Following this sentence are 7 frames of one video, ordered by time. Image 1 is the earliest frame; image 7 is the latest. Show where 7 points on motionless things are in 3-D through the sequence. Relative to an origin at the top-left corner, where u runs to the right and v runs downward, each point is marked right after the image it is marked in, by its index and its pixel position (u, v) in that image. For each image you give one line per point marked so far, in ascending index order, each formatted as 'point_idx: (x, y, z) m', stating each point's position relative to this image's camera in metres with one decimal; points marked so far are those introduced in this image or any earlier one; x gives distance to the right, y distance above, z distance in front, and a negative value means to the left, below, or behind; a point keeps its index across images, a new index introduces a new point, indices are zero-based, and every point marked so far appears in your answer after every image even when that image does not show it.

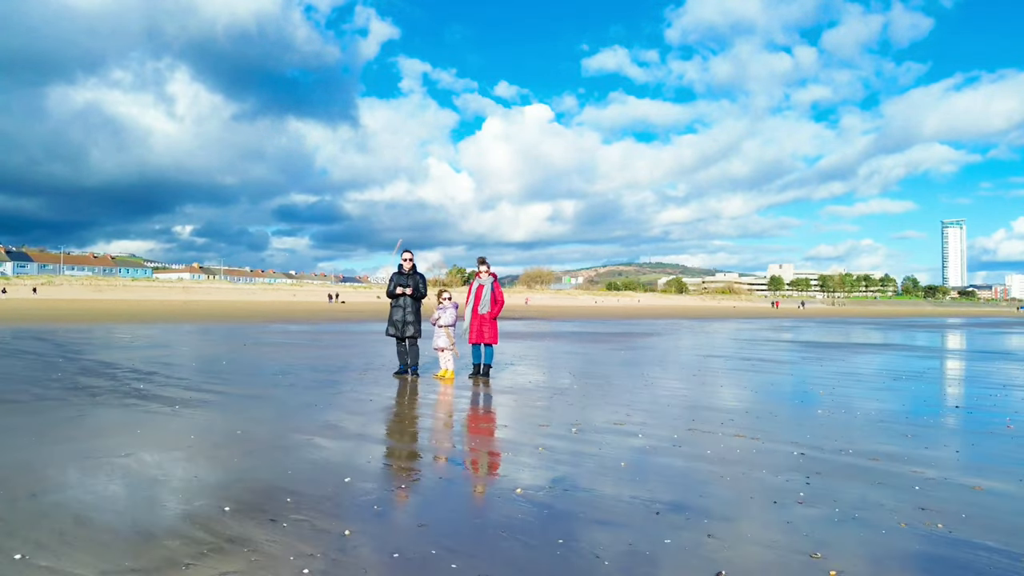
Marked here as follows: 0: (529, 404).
0: (+1.1, -2.3, +12.3) m
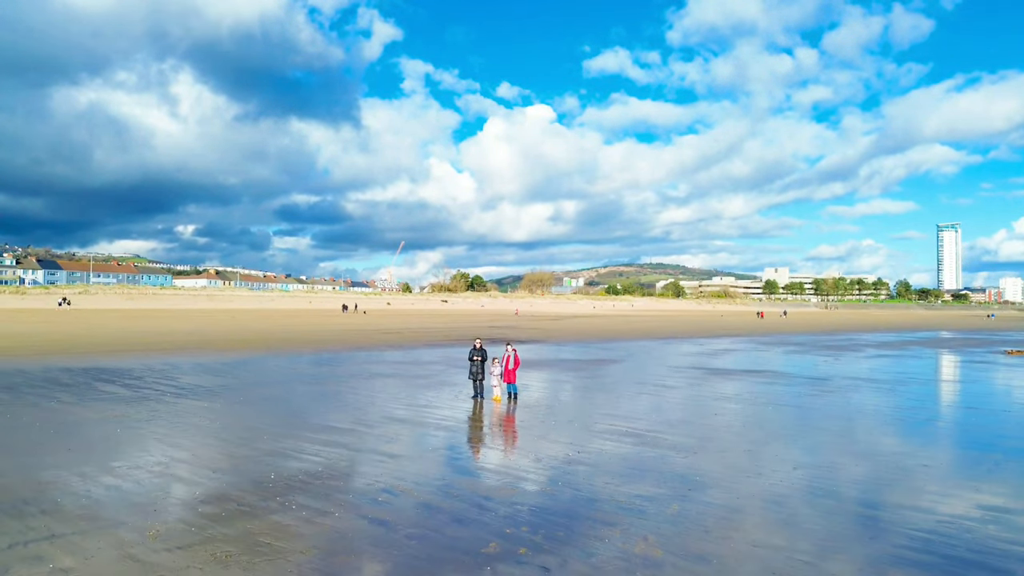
0: (+1.2, -2.8, +14.6) m
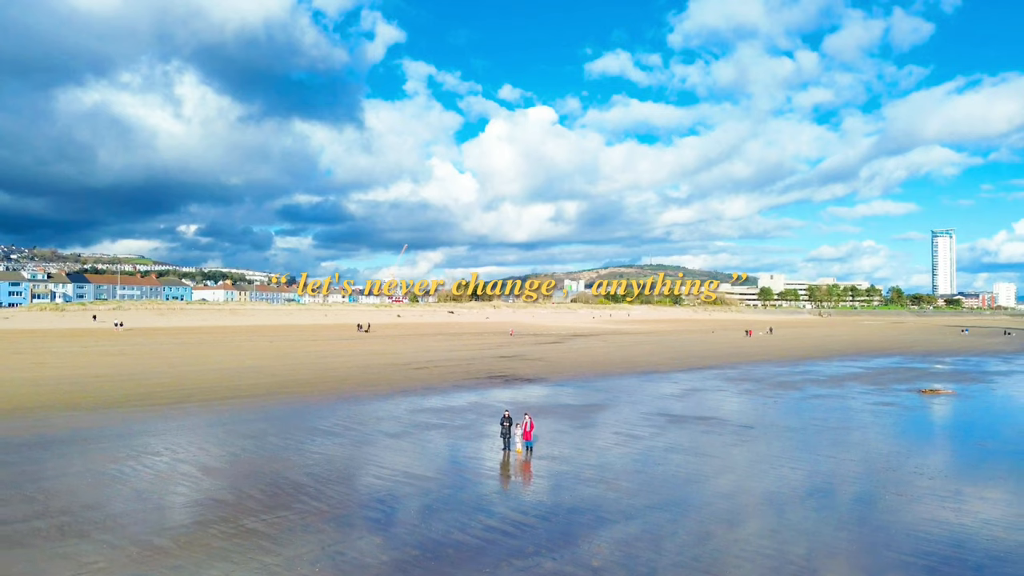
0: (+1.3, -3.8, +17.0) m
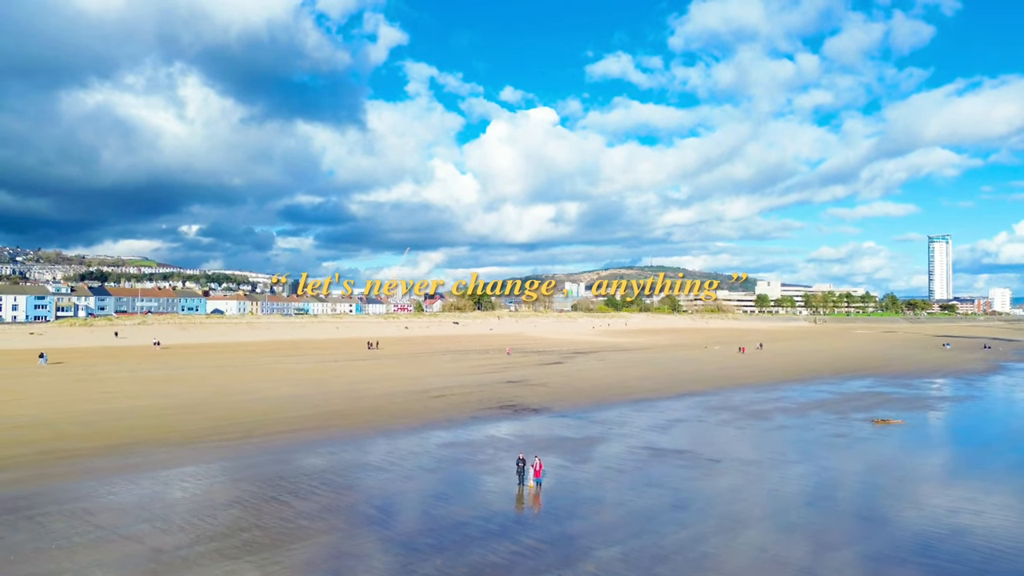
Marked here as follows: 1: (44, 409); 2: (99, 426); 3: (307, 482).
0: (+1.5, -4.7, +18.9) m
1: (-13.4, -3.5, +19.0) m
2: (-11.3, -3.7, +17.9) m
3: (-4.7, -4.3, +15.0) m
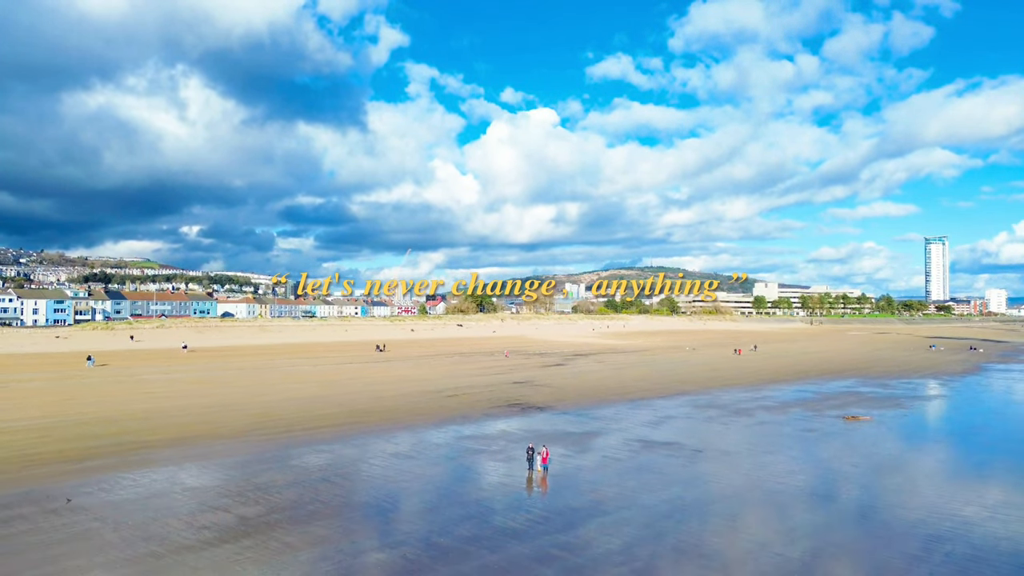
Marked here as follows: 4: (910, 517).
0: (+1.7, -5.0, +20.4) m
1: (-13.3, -3.7, +20.5) m
2: (-11.1, -4.0, +19.5) m
3: (-4.6, -4.6, +16.5) m
4: (+9.2, -5.2, +15.0) m
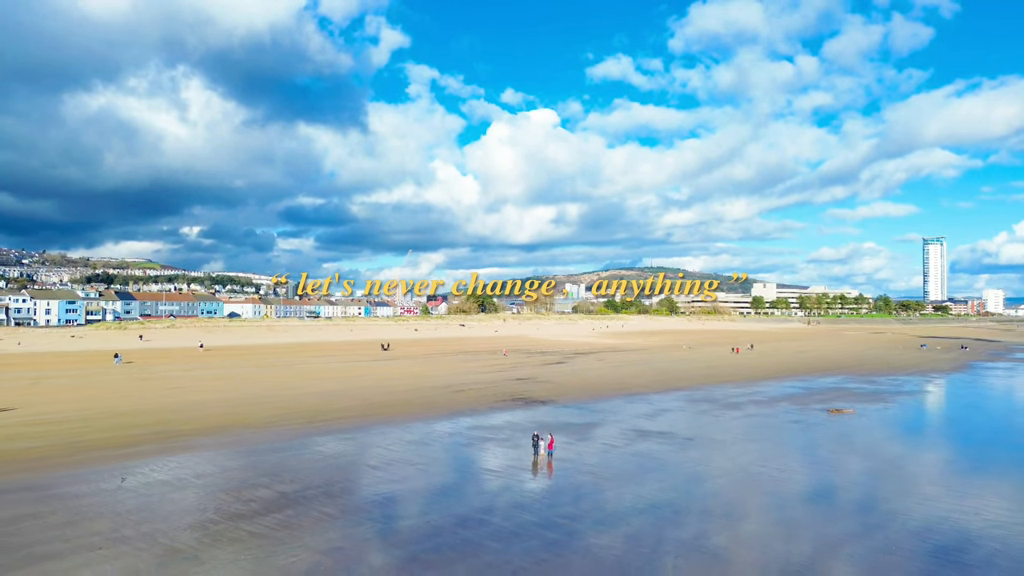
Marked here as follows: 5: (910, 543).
0: (+1.8, -5.0, +21.5) m
1: (-13.2, -3.8, +21.5) m
2: (-11.0, -4.0, +20.5) m
3: (-4.5, -4.6, +17.5) m
4: (+9.3, -5.3, +16.0) m
5: (+8.0, -5.0, +13.0) m
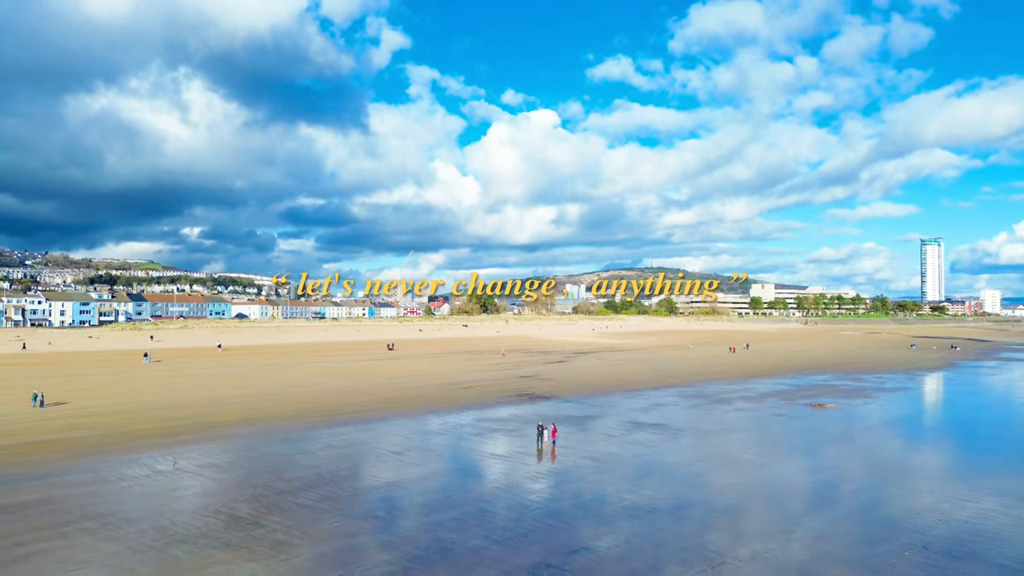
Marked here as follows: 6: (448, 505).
0: (+1.9, -5.1, +22.6) m
1: (-13.0, -3.9, +22.7) m
2: (-10.9, -4.1, +21.7) m
3: (-4.3, -4.7, +18.7) m
4: (+9.4, -5.3, +17.2) m
5: (+8.1, -5.1, +14.1) m
6: (-1.3, -4.6, +13.2) m
